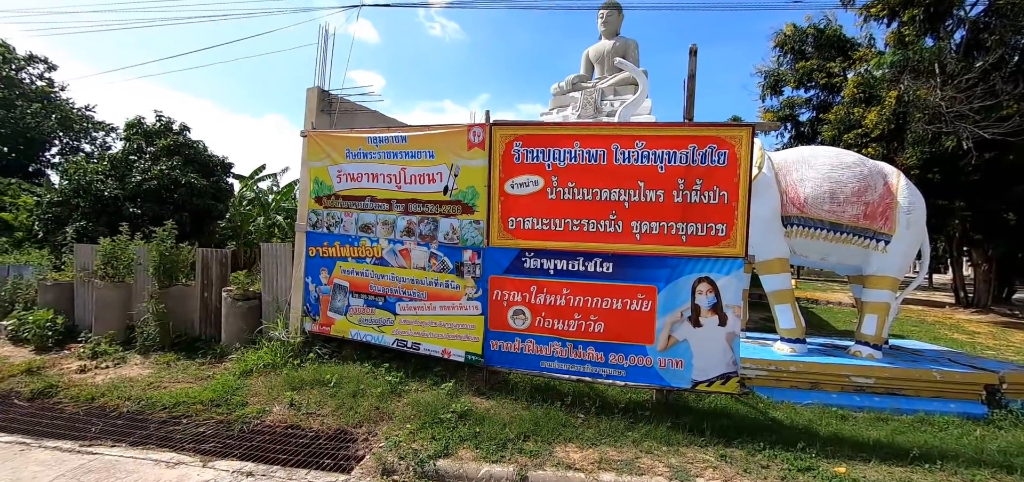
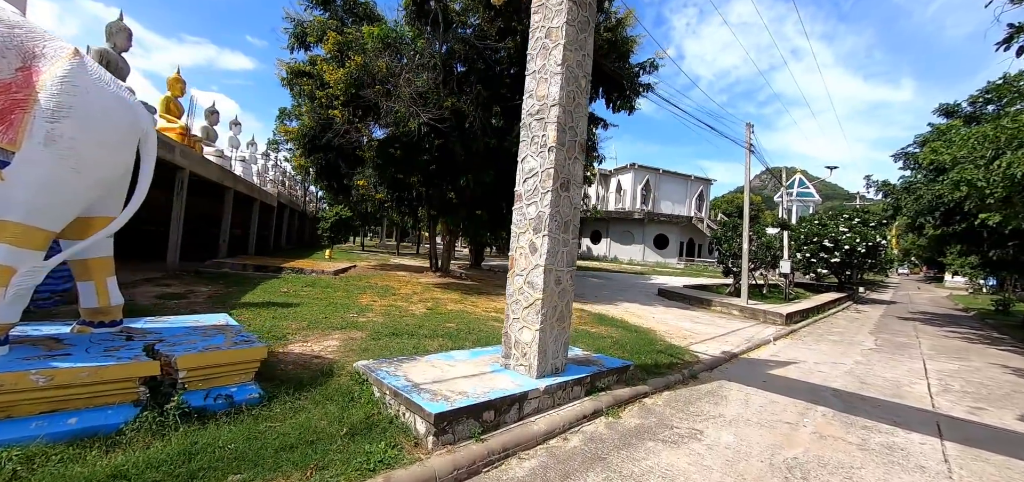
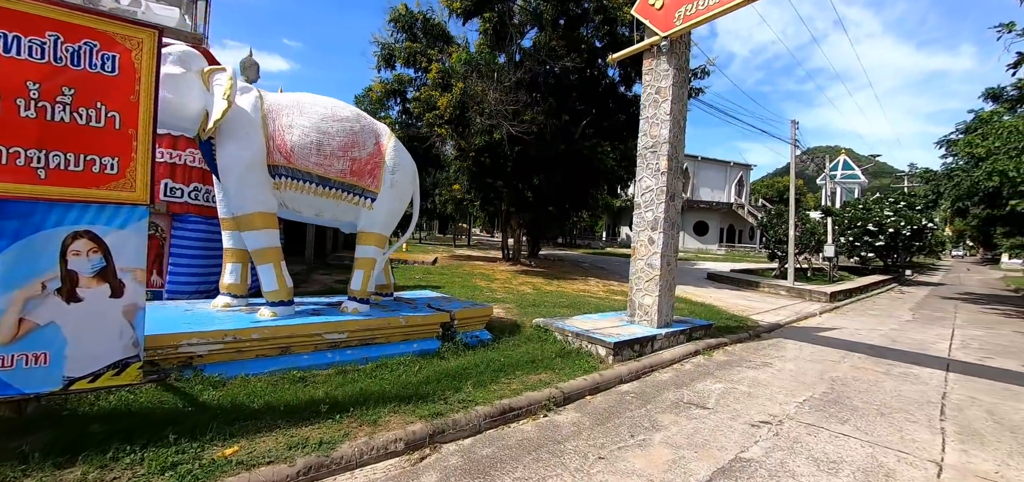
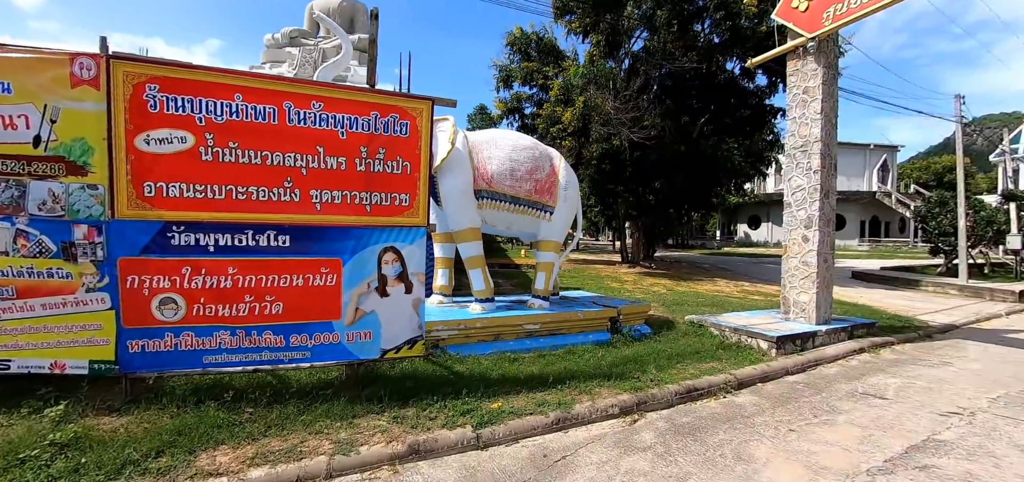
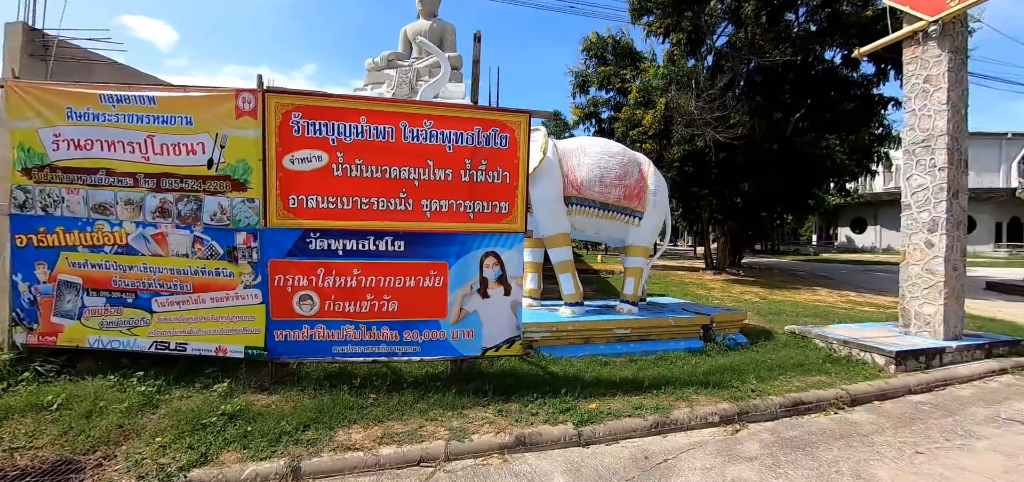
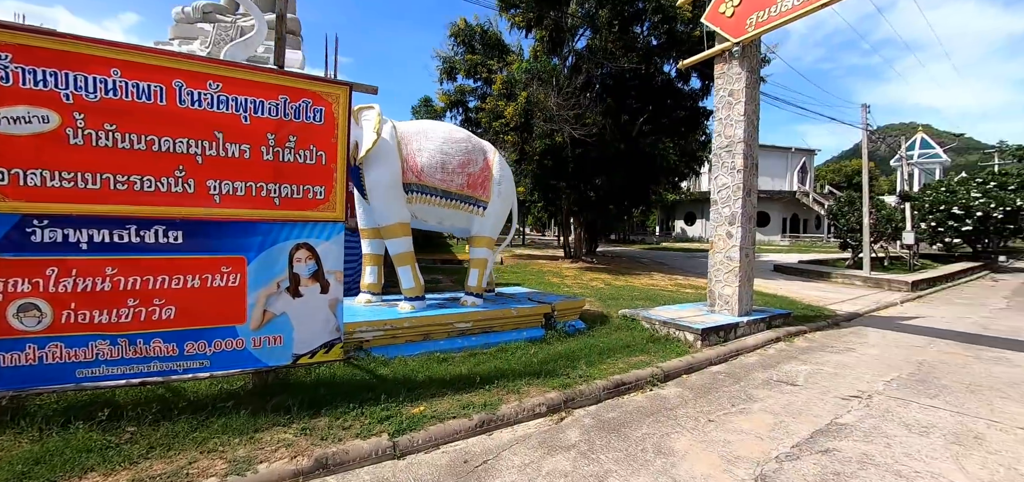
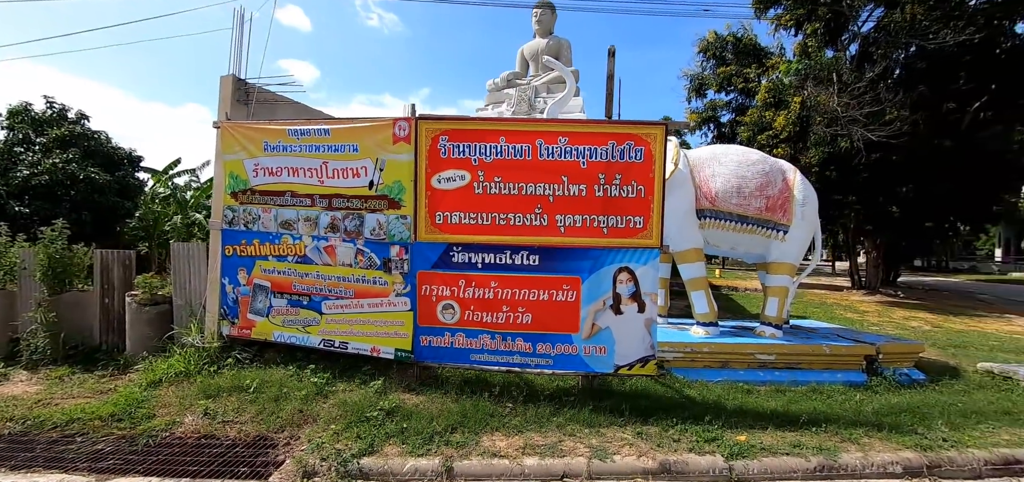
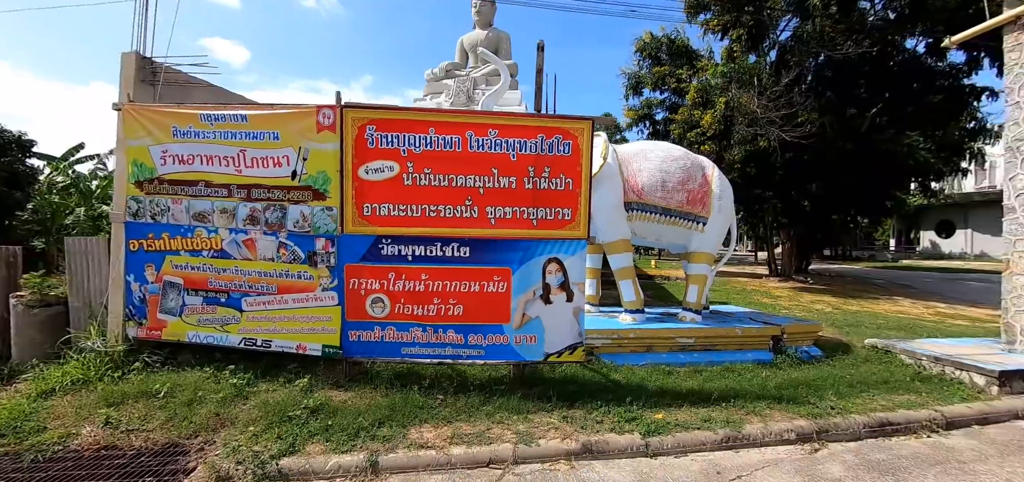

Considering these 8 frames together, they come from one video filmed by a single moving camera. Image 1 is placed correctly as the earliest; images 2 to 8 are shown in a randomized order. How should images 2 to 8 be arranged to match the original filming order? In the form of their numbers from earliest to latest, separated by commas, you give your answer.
7, 8, 5, 4, 6, 3, 2
